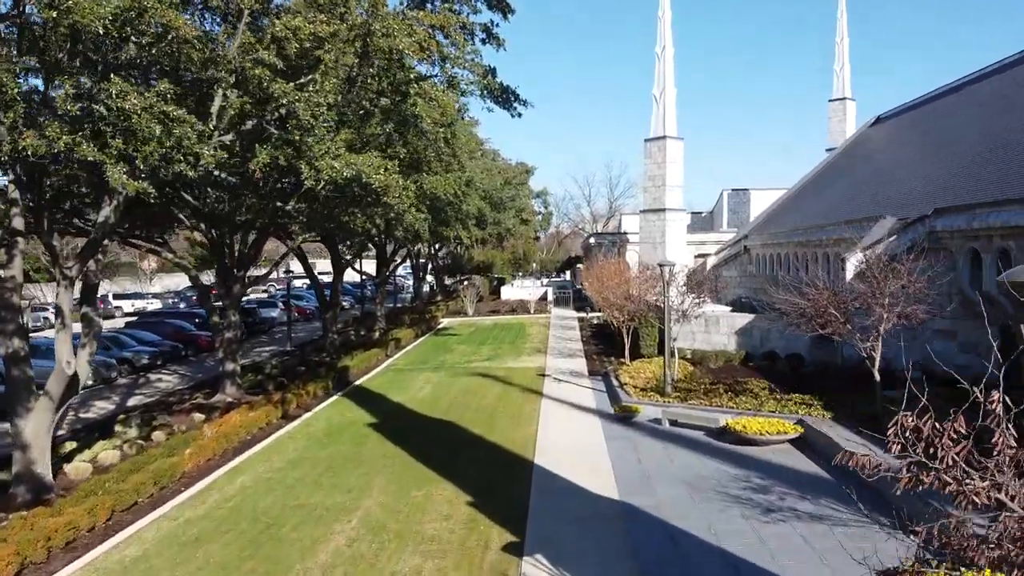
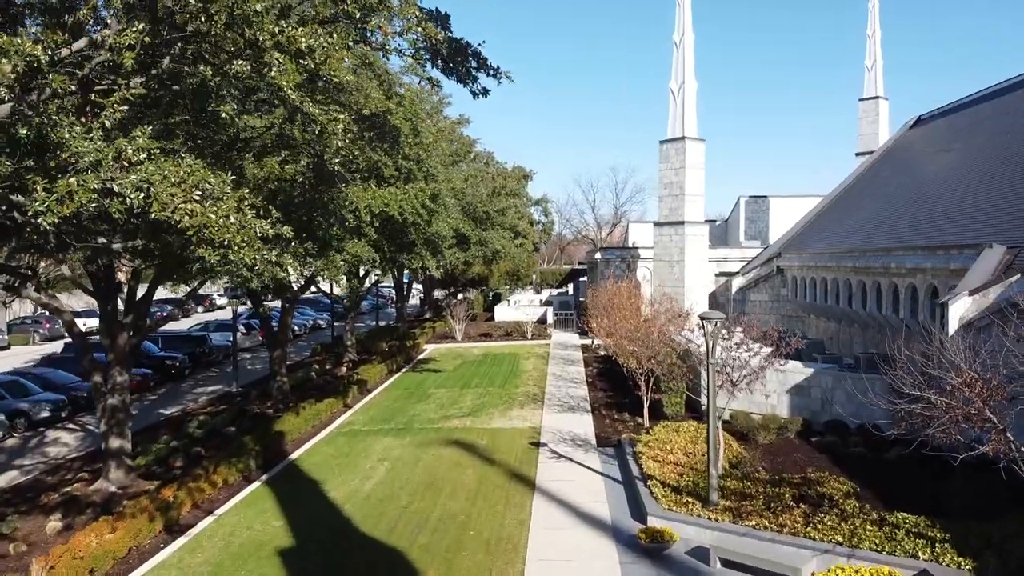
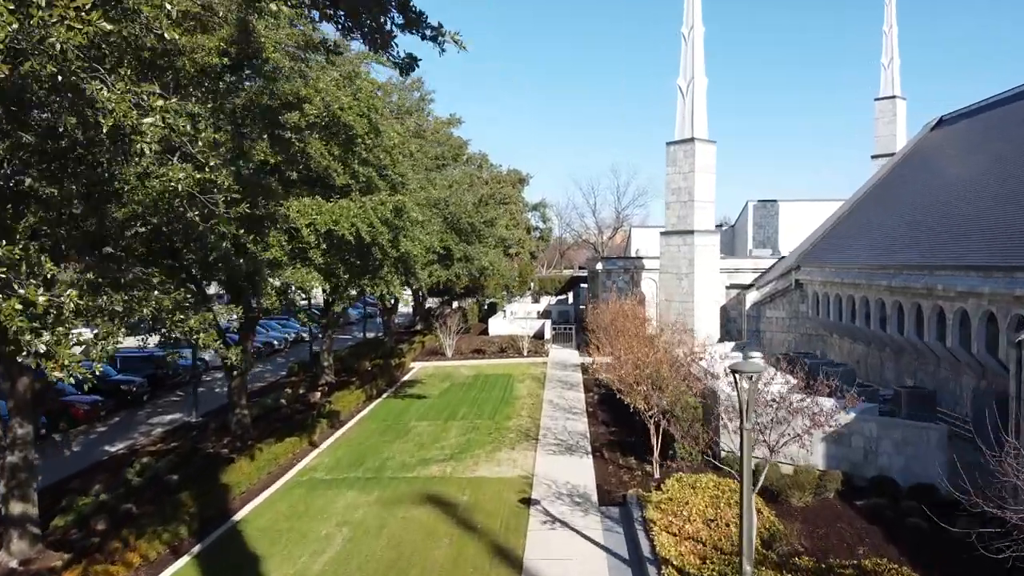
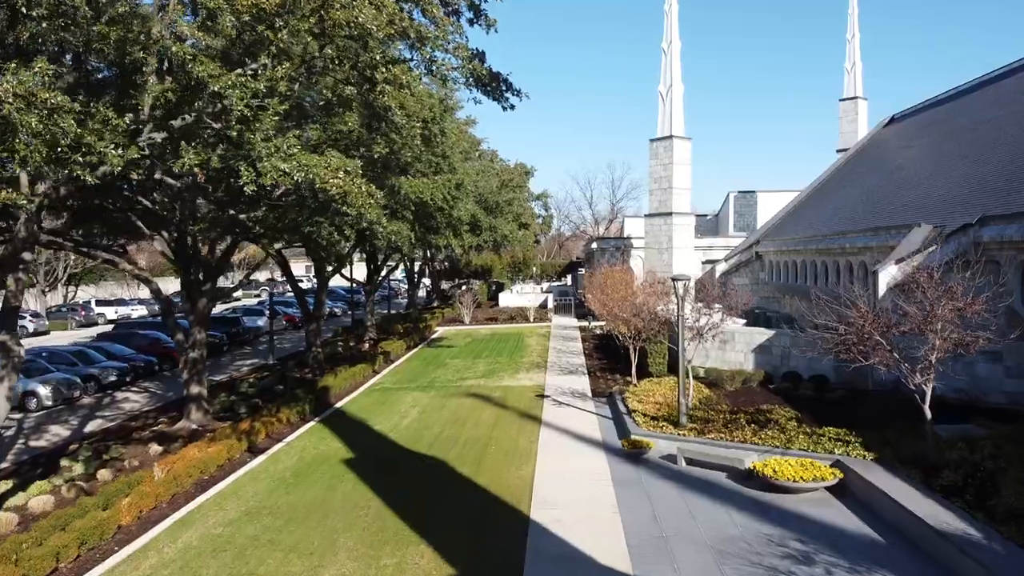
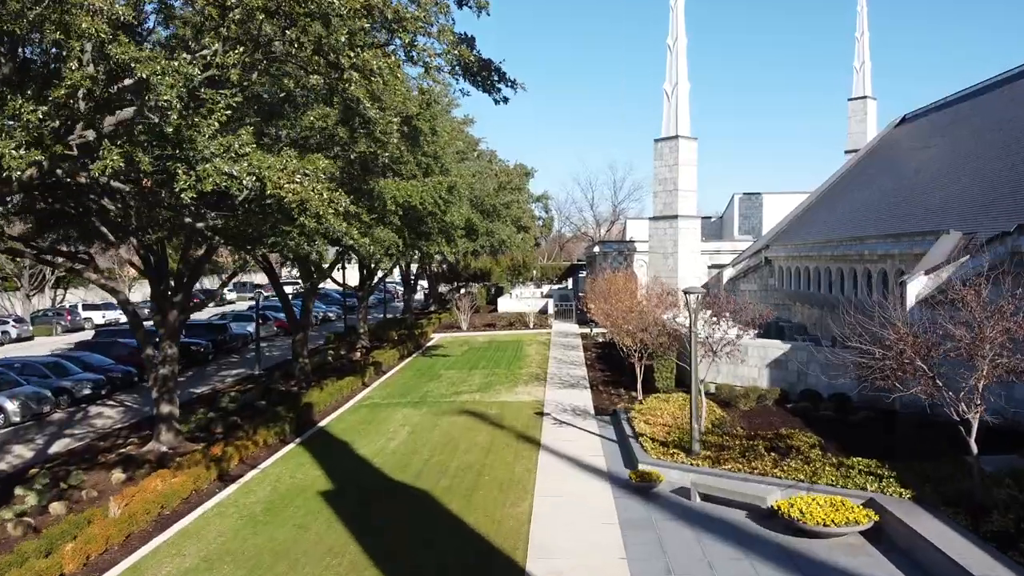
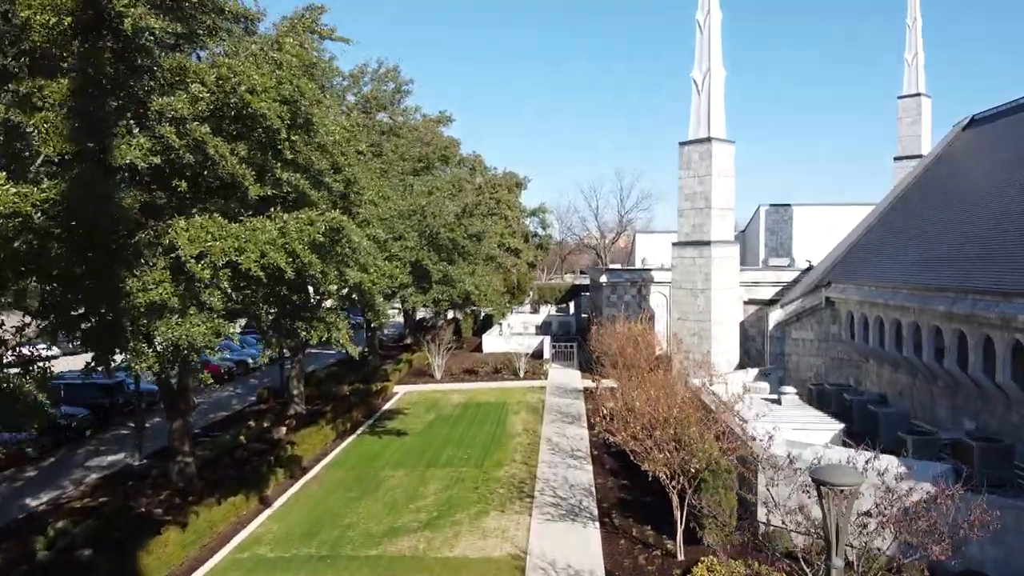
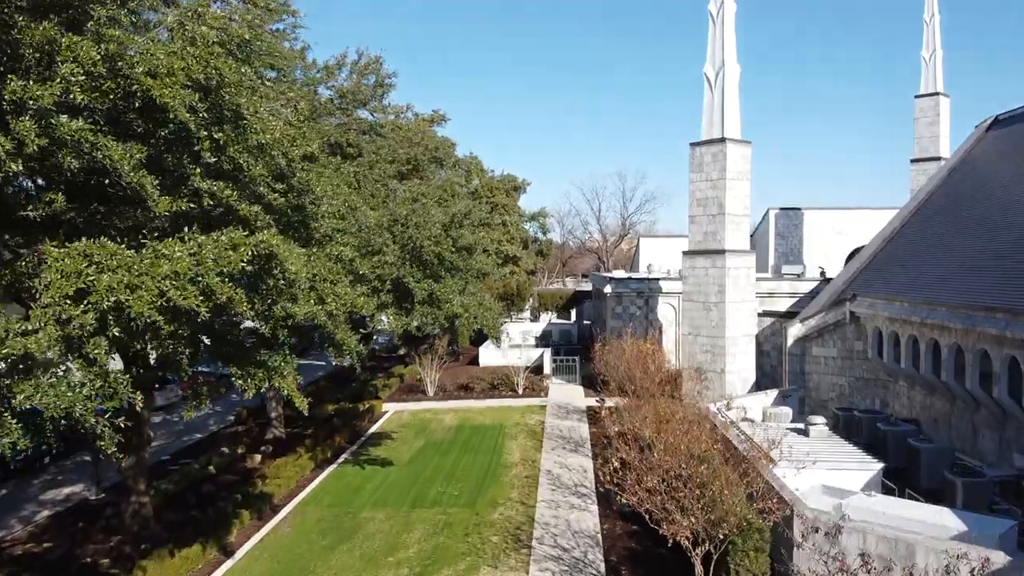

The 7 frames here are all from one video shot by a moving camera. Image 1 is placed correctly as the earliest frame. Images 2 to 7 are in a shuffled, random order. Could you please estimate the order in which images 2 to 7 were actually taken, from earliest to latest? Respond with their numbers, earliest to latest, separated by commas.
4, 5, 2, 3, 6, 7
